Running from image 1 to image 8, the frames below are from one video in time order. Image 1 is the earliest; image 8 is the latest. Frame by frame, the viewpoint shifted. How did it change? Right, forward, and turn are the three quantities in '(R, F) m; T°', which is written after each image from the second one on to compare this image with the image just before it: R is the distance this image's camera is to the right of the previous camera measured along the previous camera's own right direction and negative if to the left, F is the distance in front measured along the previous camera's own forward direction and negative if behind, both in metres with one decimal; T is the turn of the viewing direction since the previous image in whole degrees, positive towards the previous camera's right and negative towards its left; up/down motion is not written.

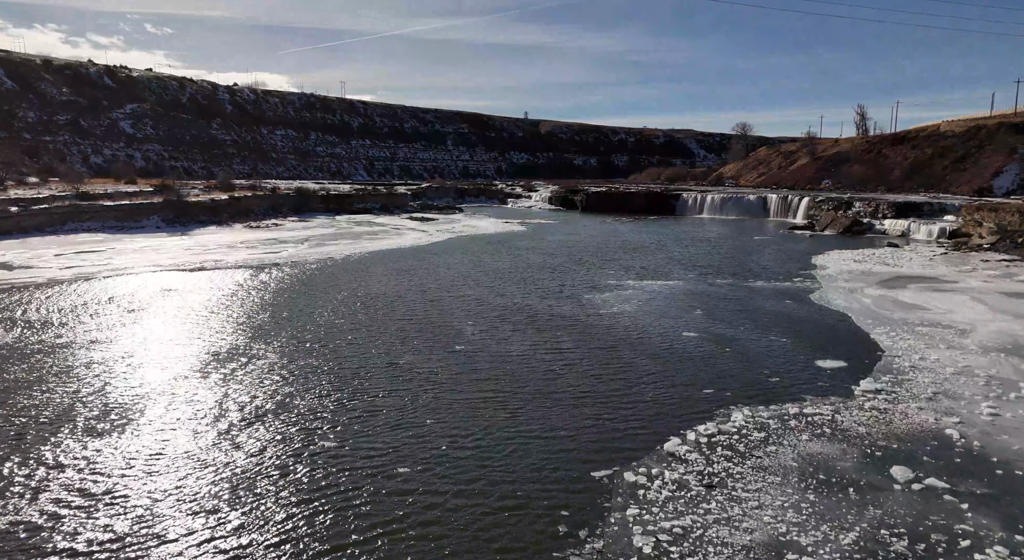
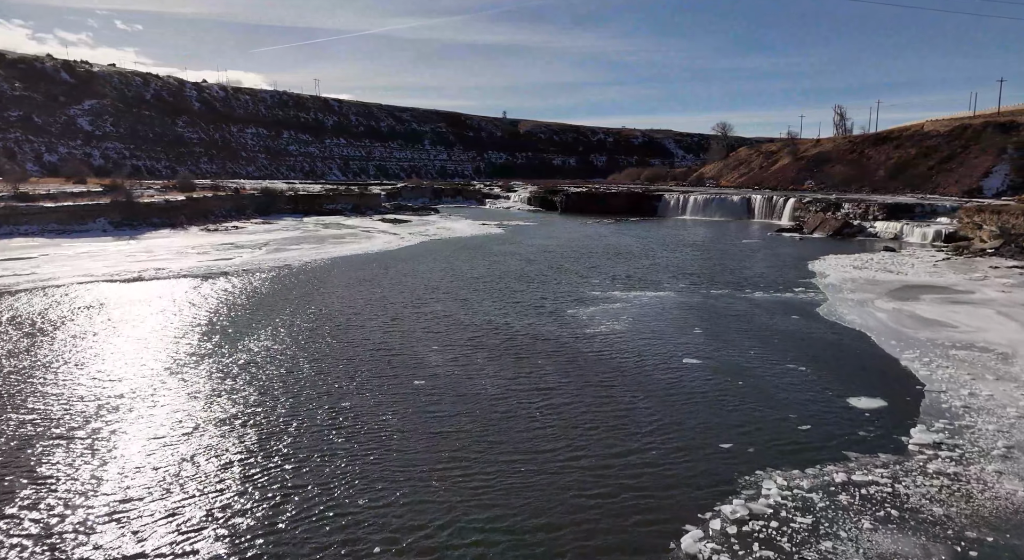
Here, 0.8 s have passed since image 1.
(+0.1, +2.0) m; +2°
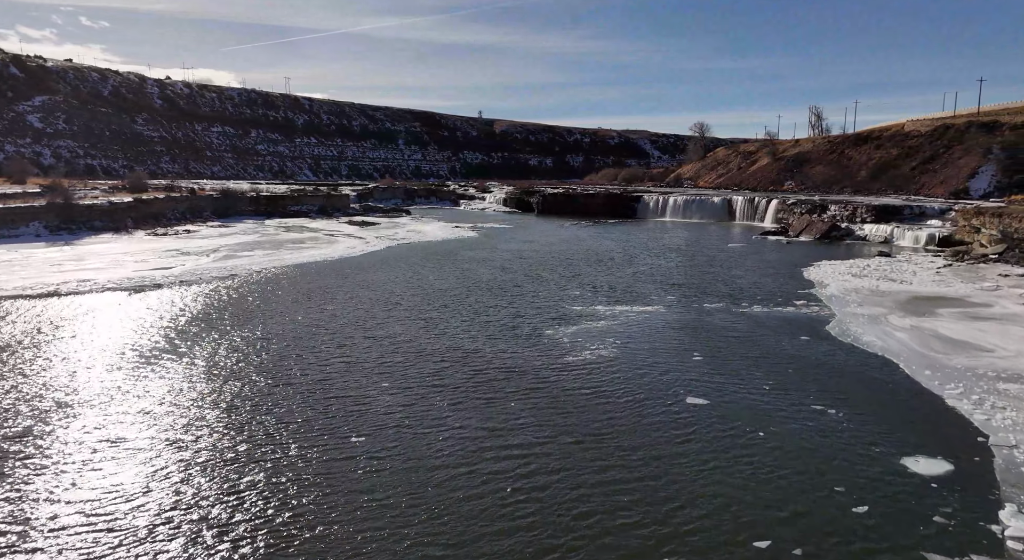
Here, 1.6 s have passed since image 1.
(+0.2, +2.0) m; +2°
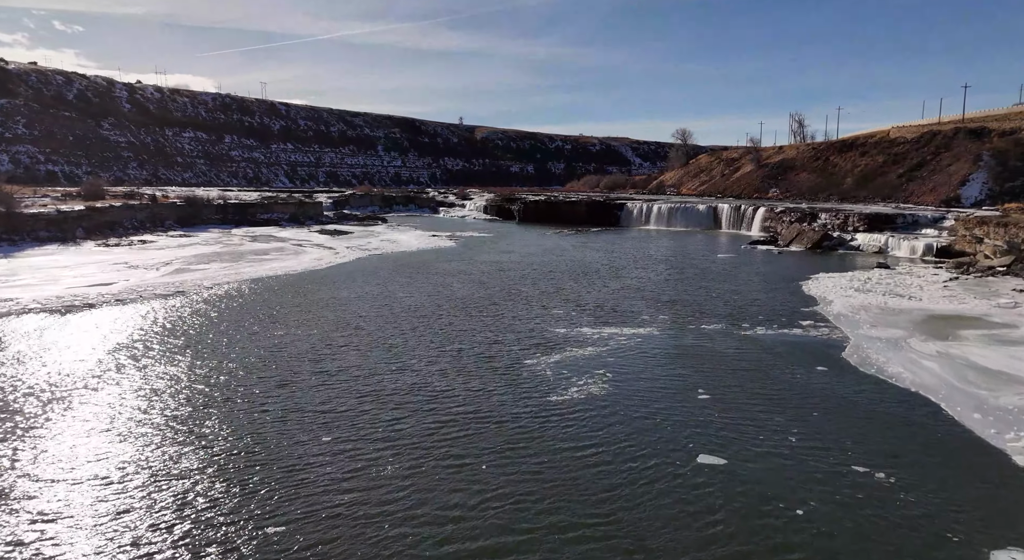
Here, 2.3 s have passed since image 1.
(+0.1, +1.7) m; +2°
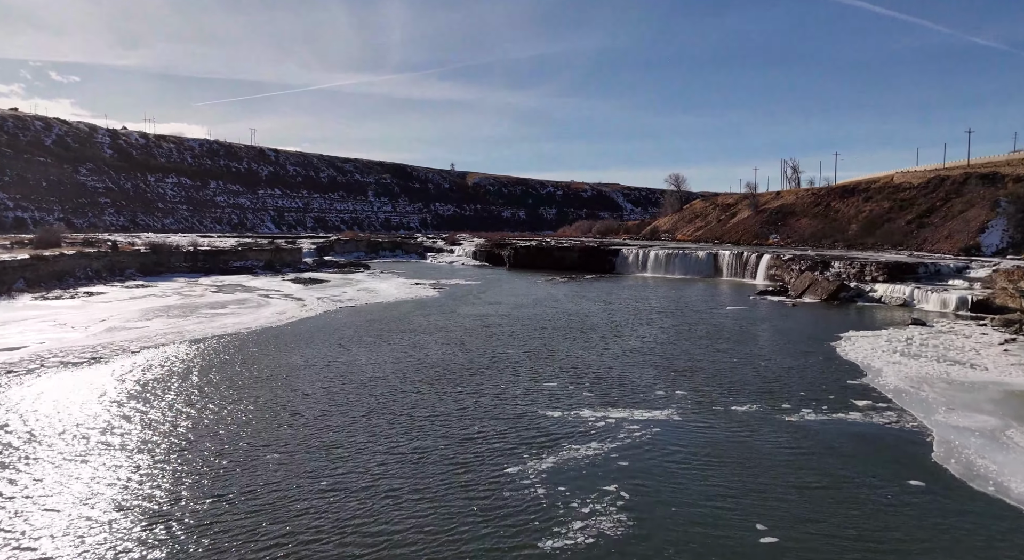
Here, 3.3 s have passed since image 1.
(+0.2, +2.9) m; +1°
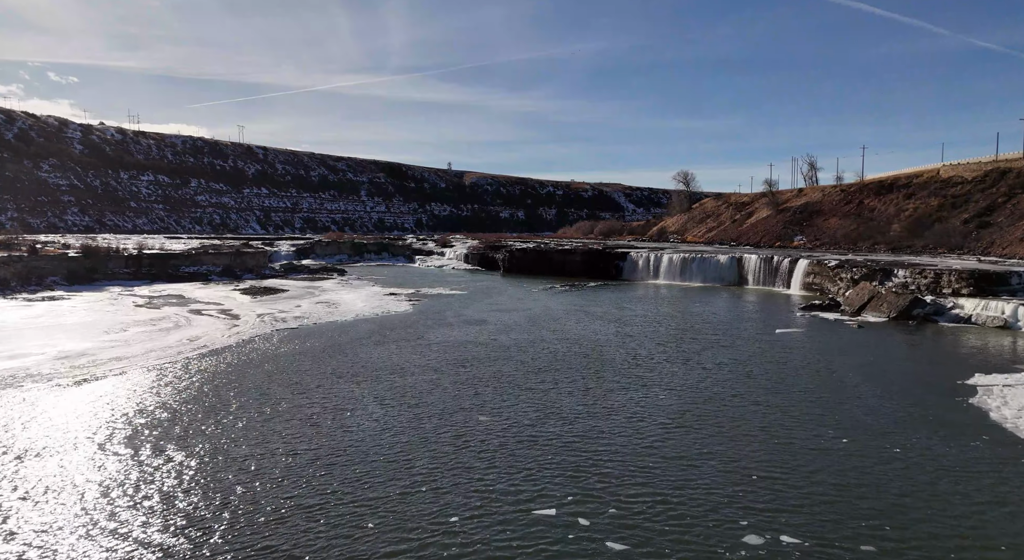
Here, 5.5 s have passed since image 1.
(+0.4, +6.1) m; 0°
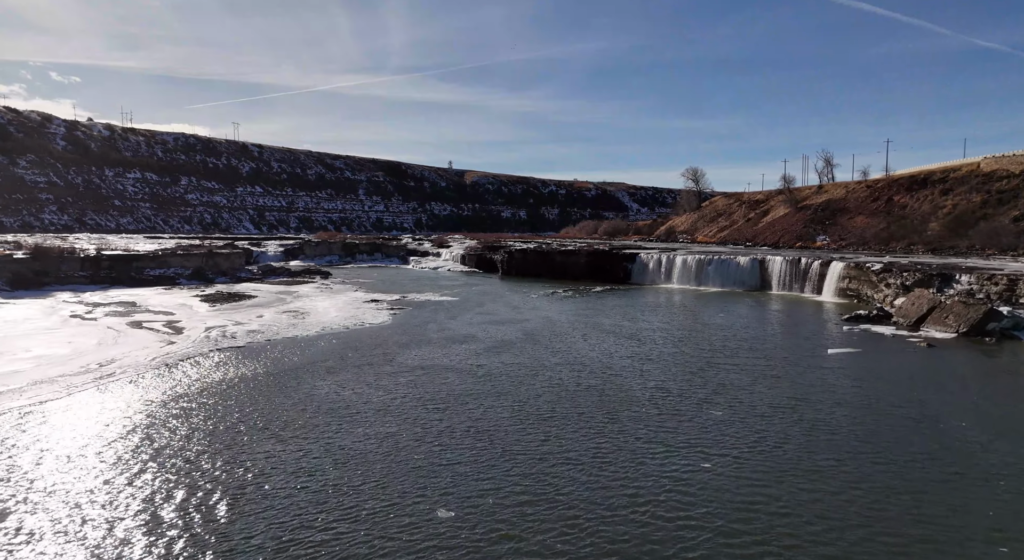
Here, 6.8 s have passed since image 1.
(+0.3, +3.8) m; 0°
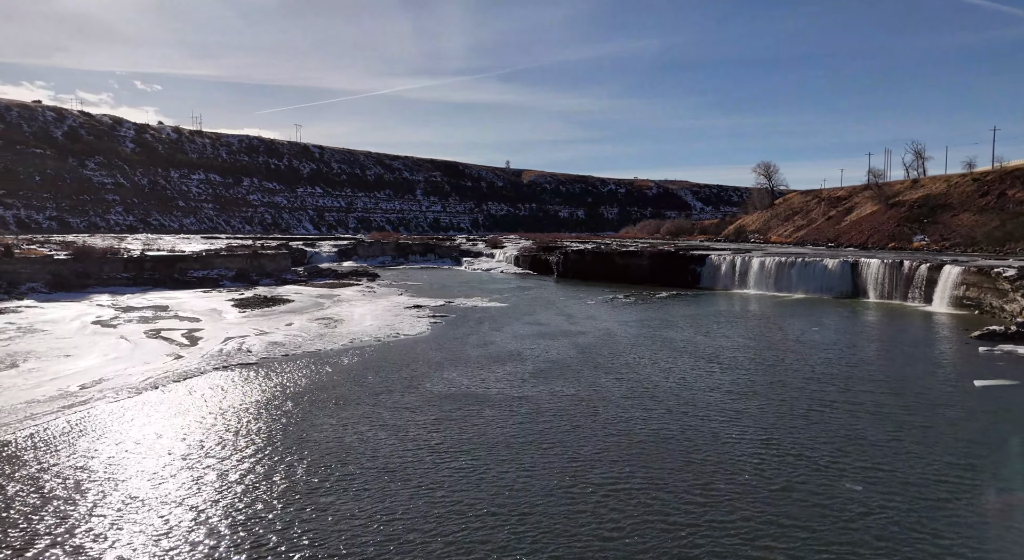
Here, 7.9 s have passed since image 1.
(+0.1, +3.0) m; -5°
